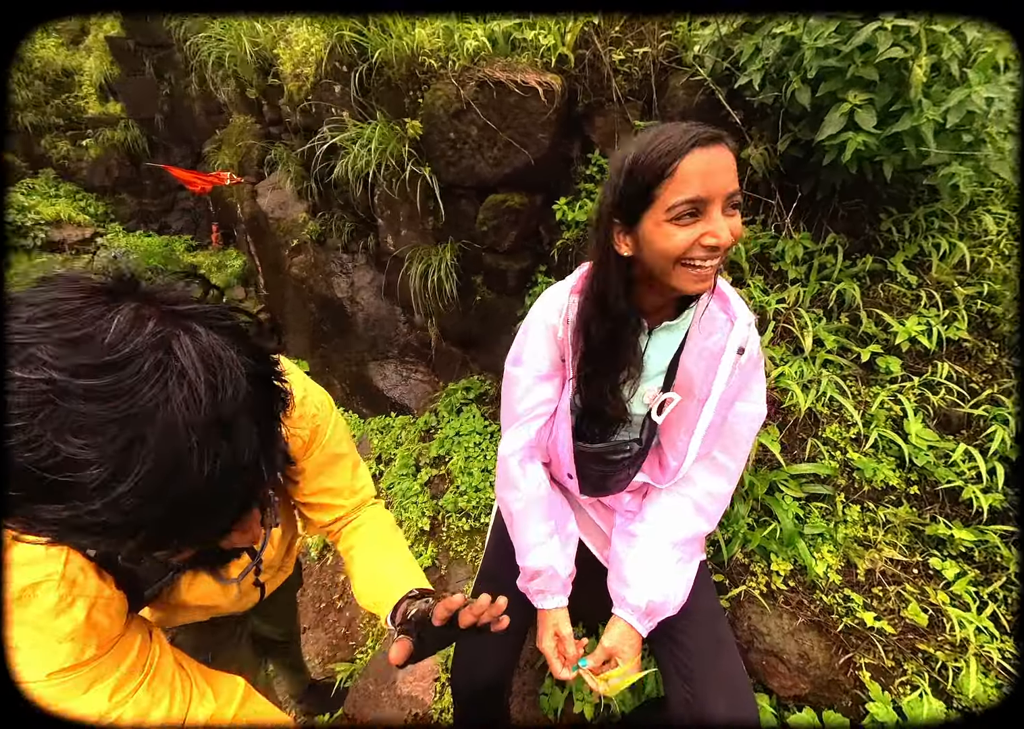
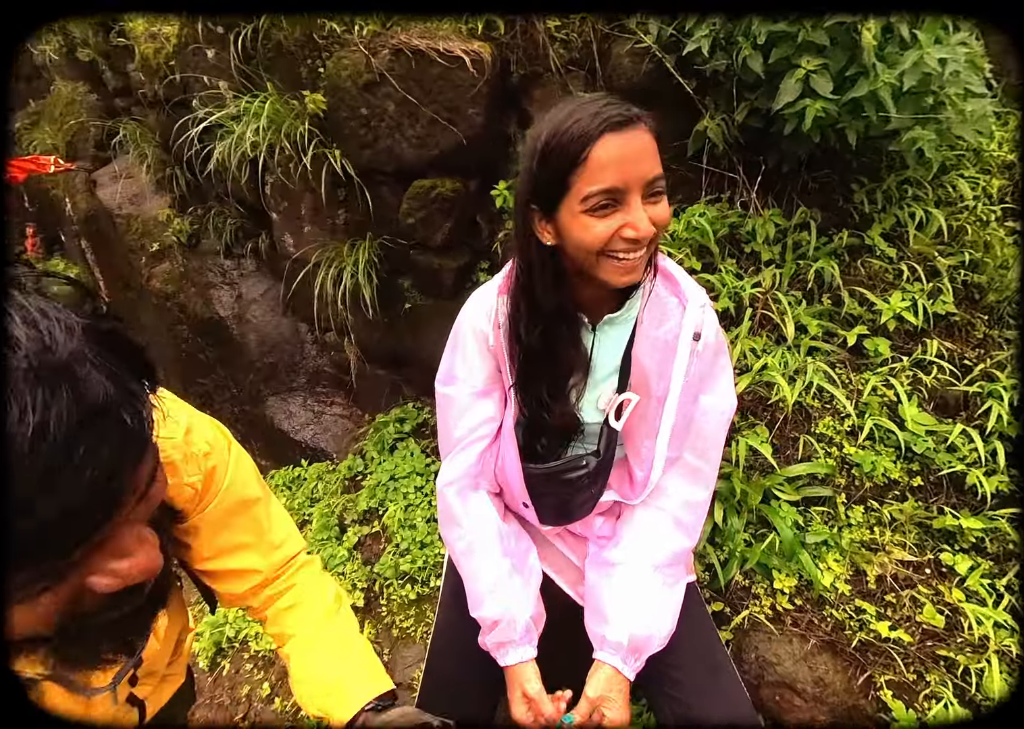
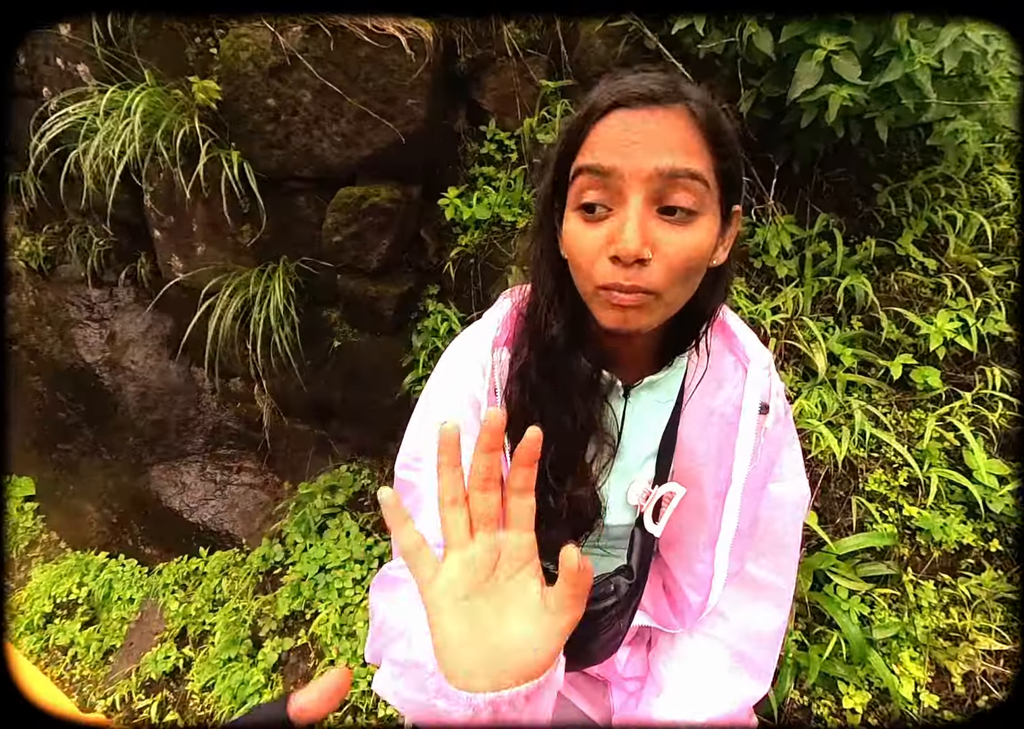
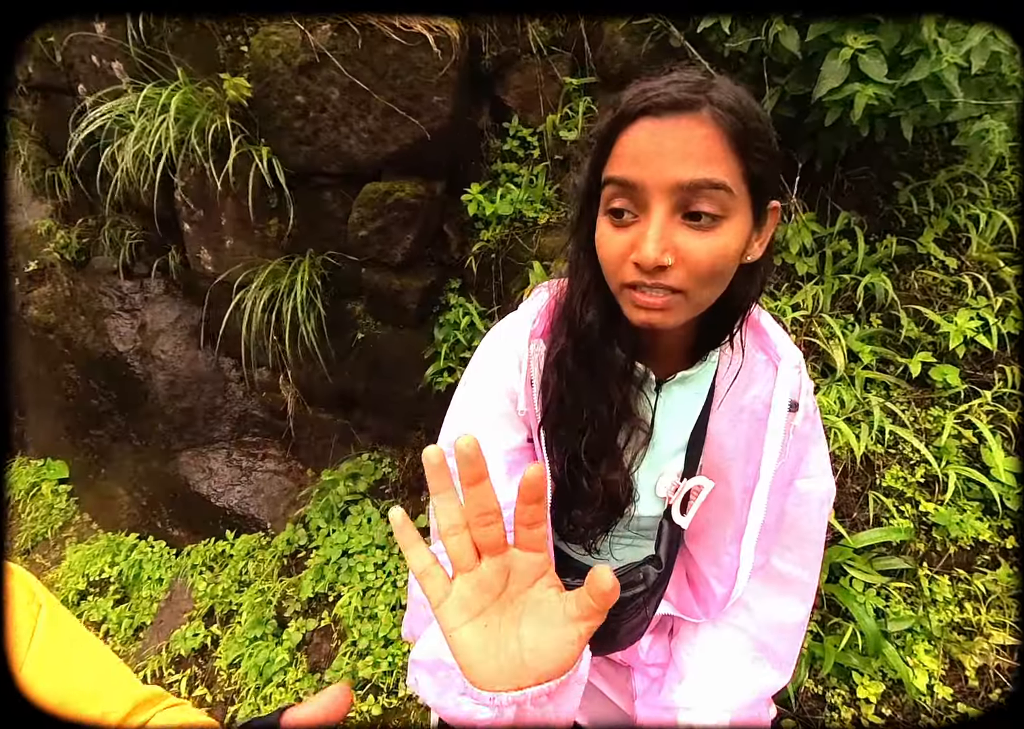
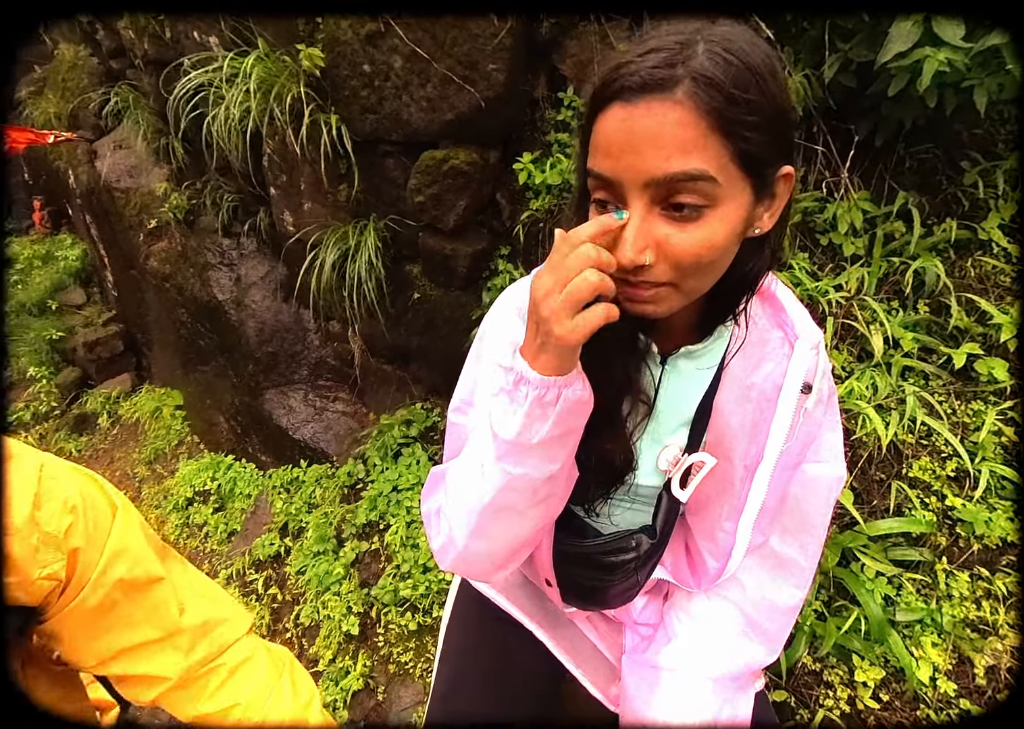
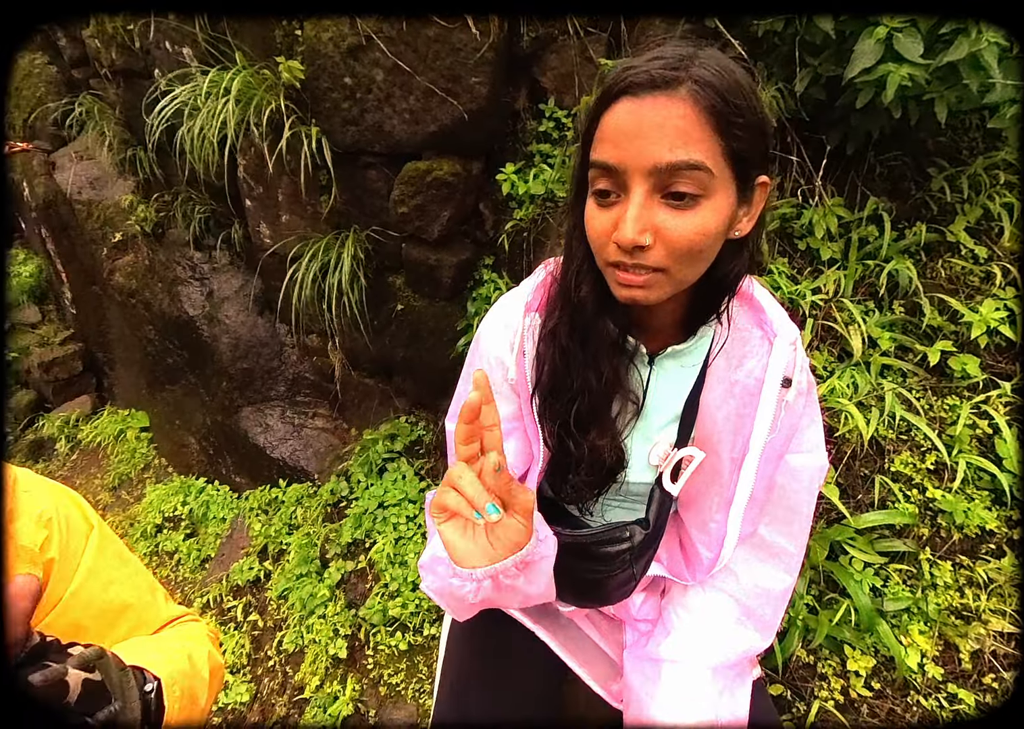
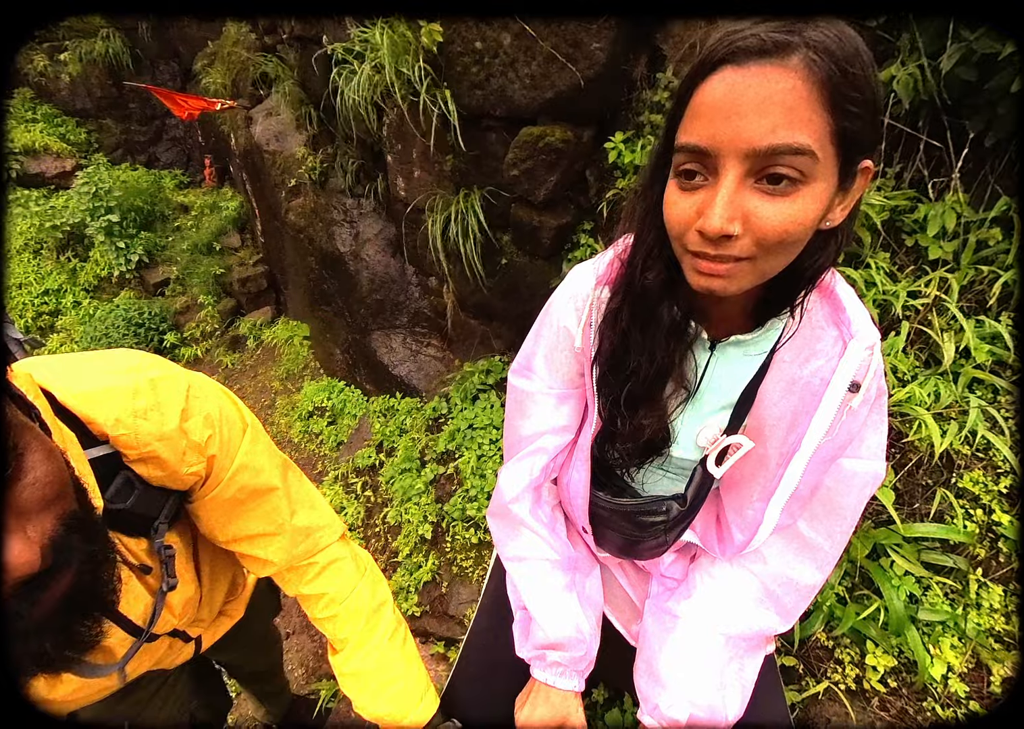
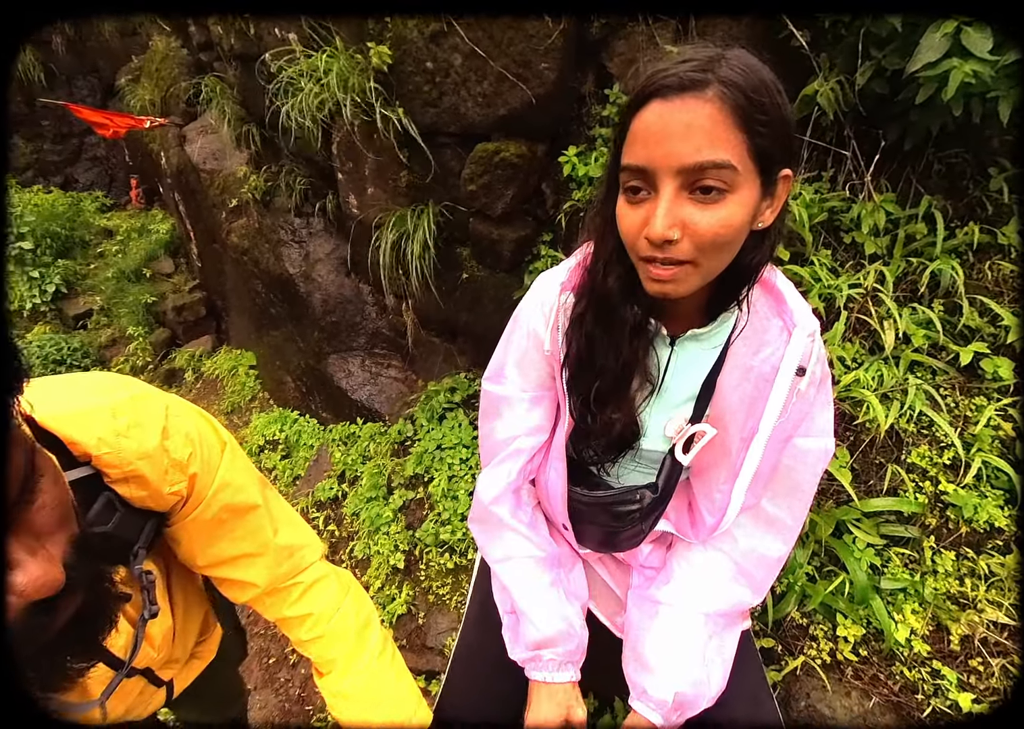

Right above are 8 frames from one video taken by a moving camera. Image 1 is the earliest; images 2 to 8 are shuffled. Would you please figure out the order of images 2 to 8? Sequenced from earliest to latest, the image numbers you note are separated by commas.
2, 3, 4, 6, 5, 8, 7
